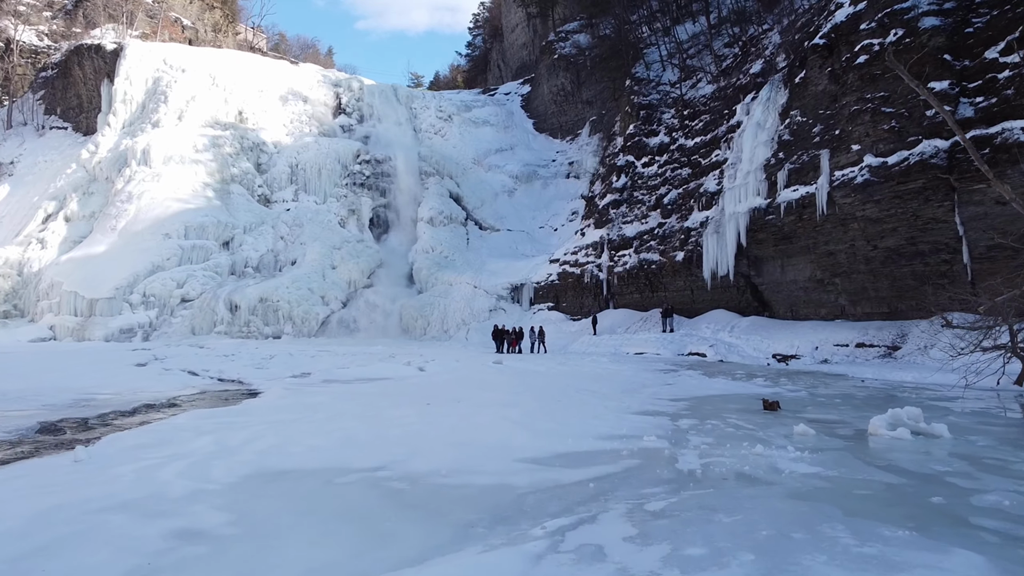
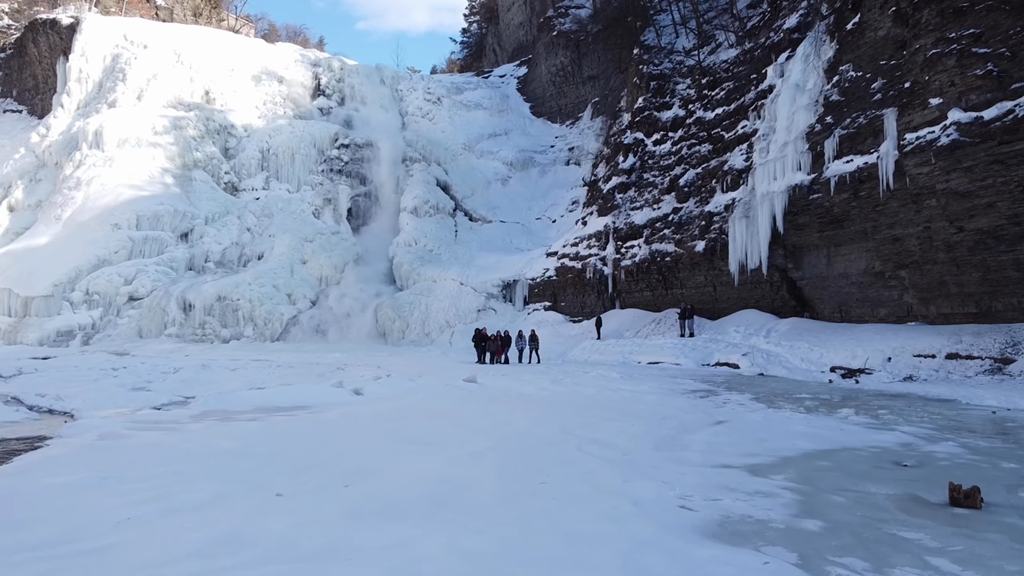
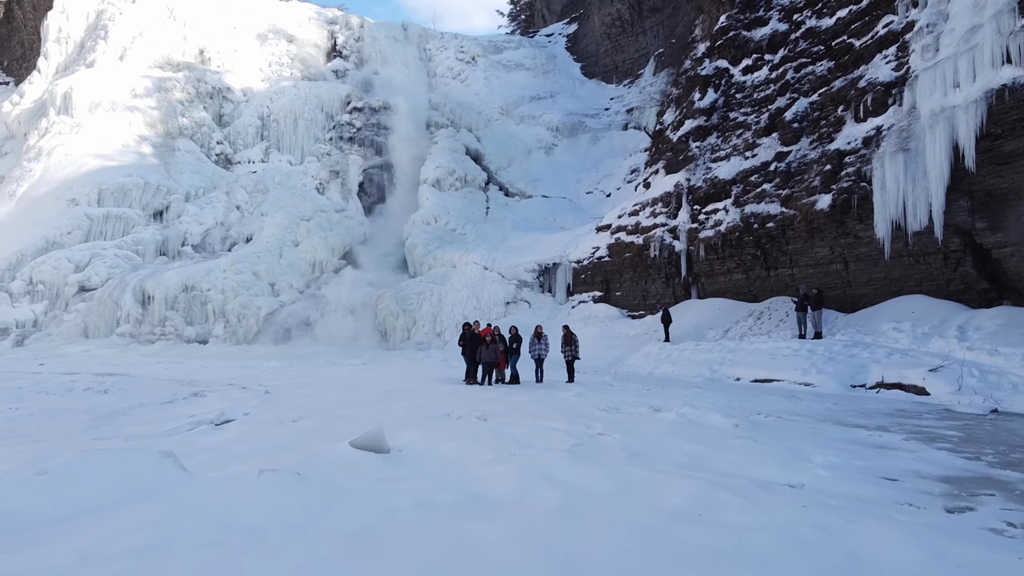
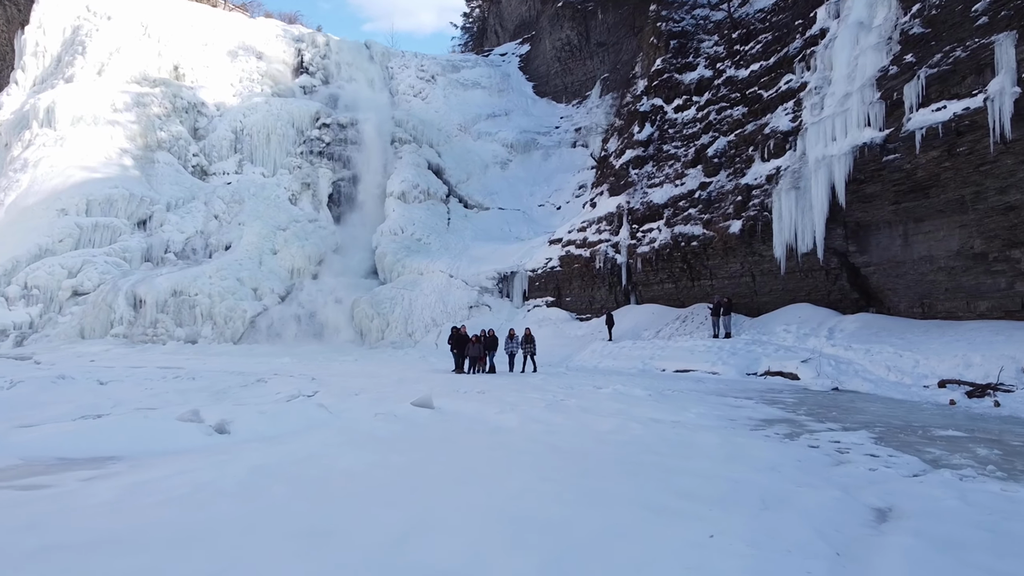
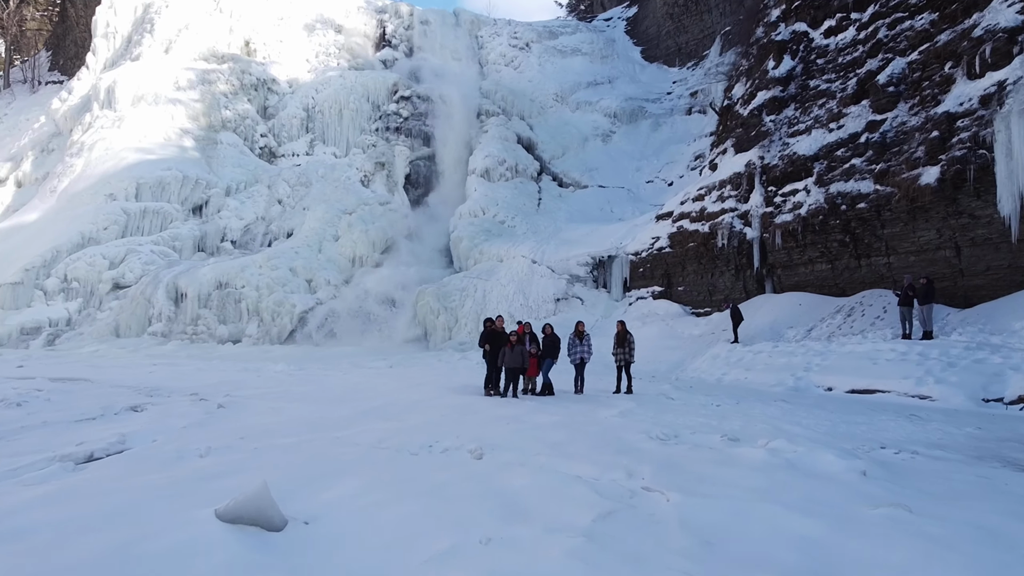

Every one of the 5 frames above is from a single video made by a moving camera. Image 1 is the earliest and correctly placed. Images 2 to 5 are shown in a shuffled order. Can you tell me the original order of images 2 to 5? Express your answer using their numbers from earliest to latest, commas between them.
2, 4, 3, 5
